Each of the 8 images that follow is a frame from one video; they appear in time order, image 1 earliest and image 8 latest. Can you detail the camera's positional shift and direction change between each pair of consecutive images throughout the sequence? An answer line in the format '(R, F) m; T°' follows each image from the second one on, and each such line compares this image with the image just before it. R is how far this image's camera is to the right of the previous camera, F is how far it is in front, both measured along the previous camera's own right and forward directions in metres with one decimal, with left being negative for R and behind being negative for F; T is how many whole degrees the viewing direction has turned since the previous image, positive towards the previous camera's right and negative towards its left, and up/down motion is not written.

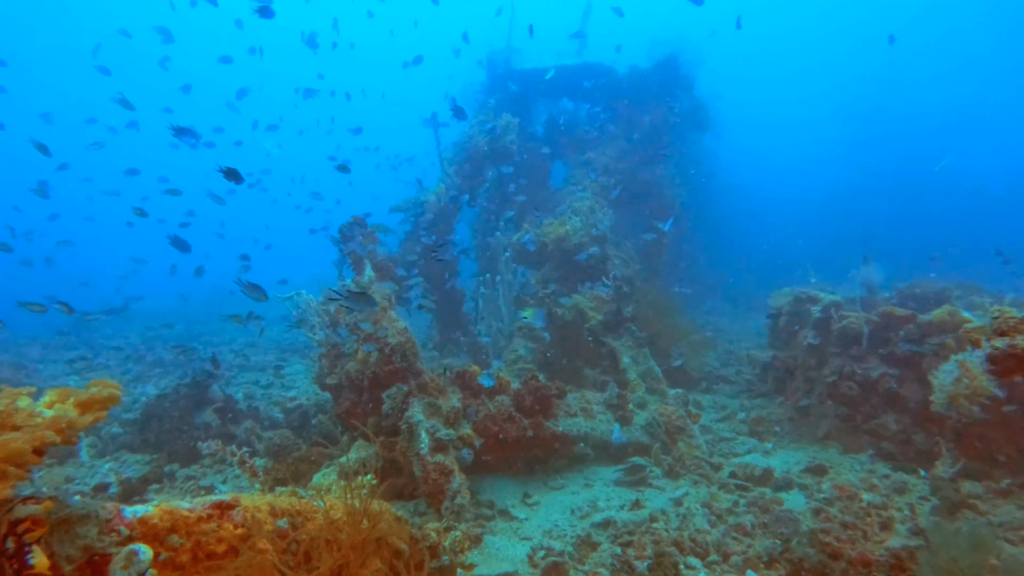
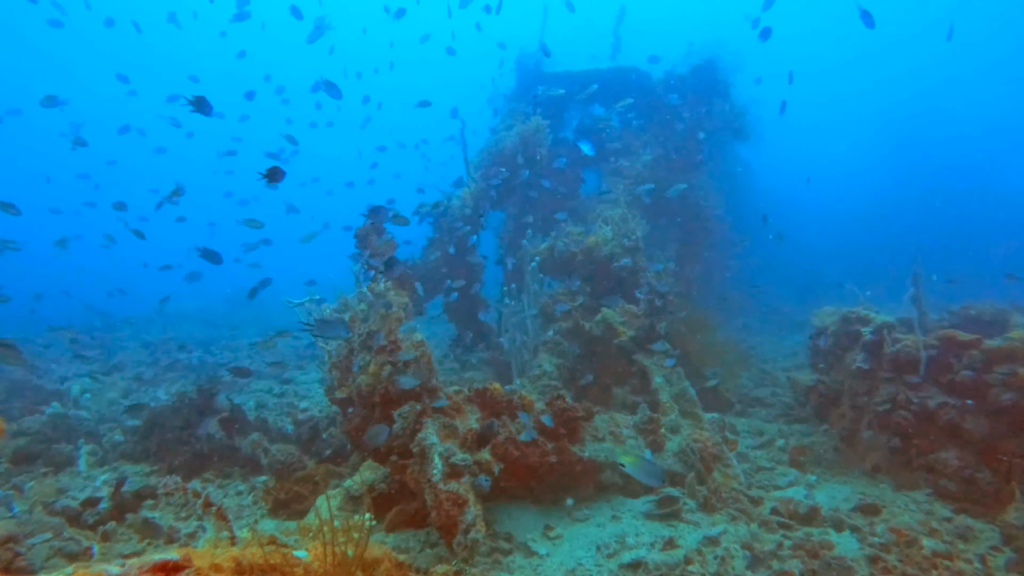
(0.0, +0.5) m; -2°
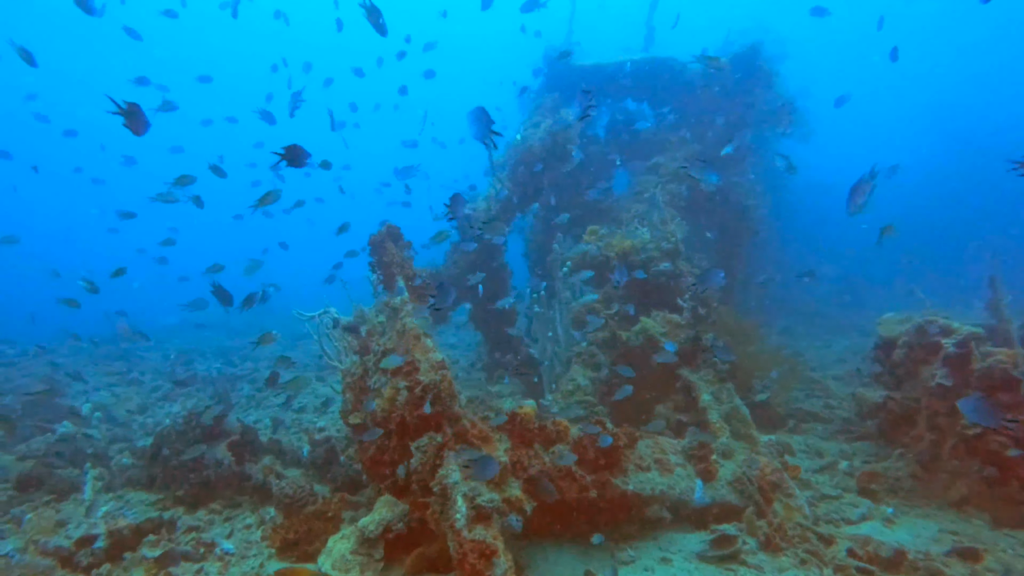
(0.0, +0.7) m; -2°
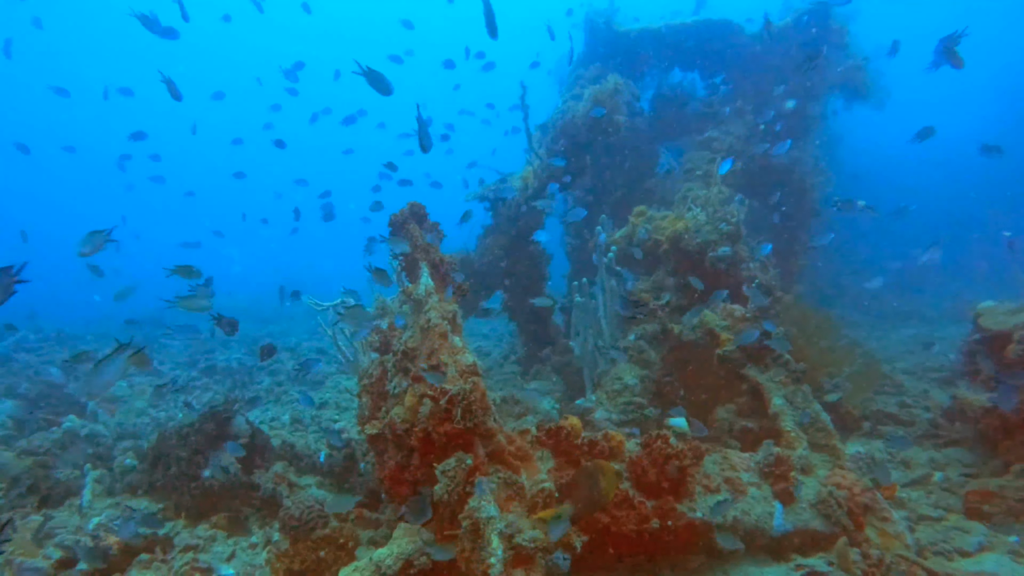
(-0.1, +0.9) m; -3°
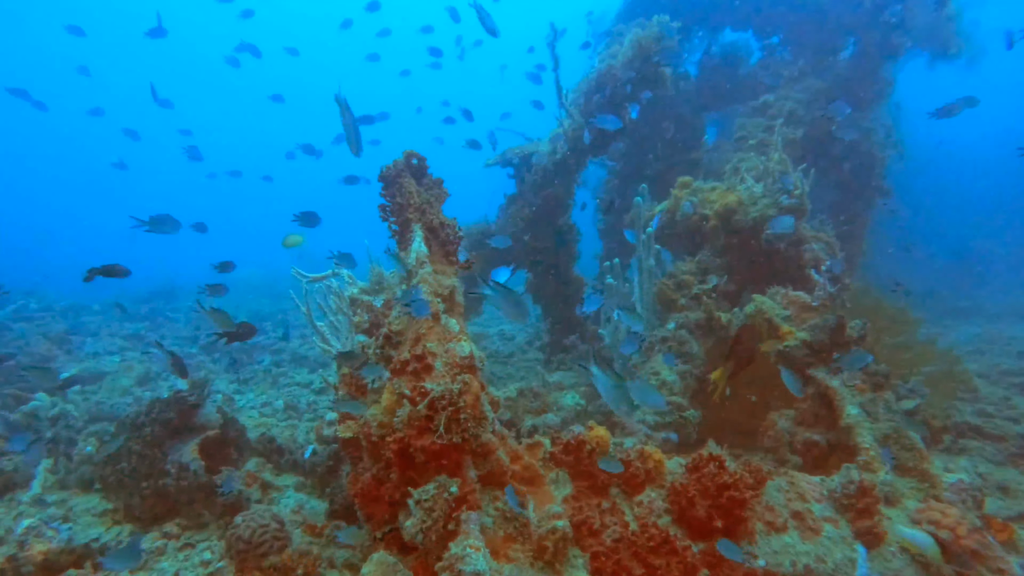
(+0.1, +1.1) m; -3°
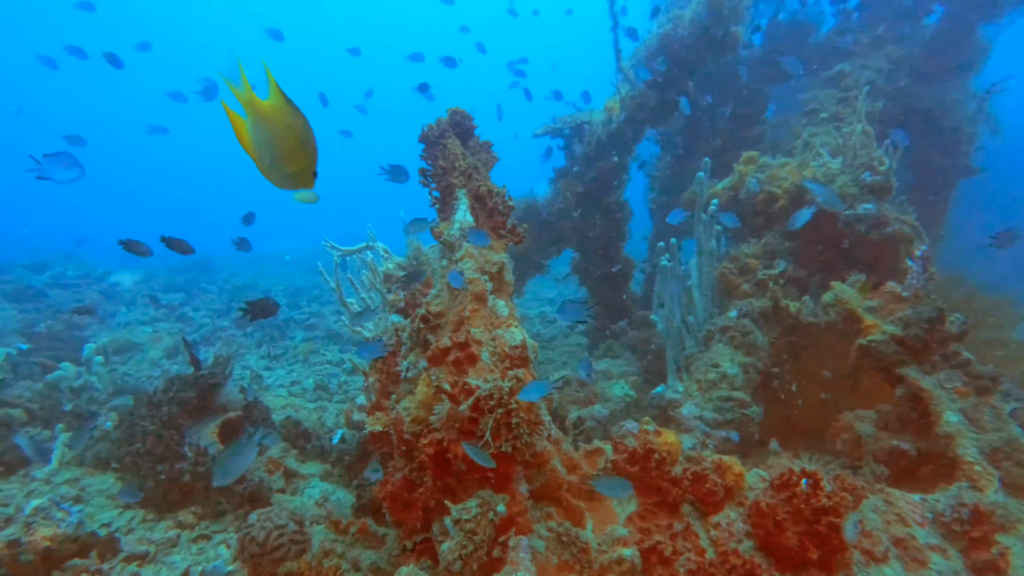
(-0.1, +0.5) m; -3°
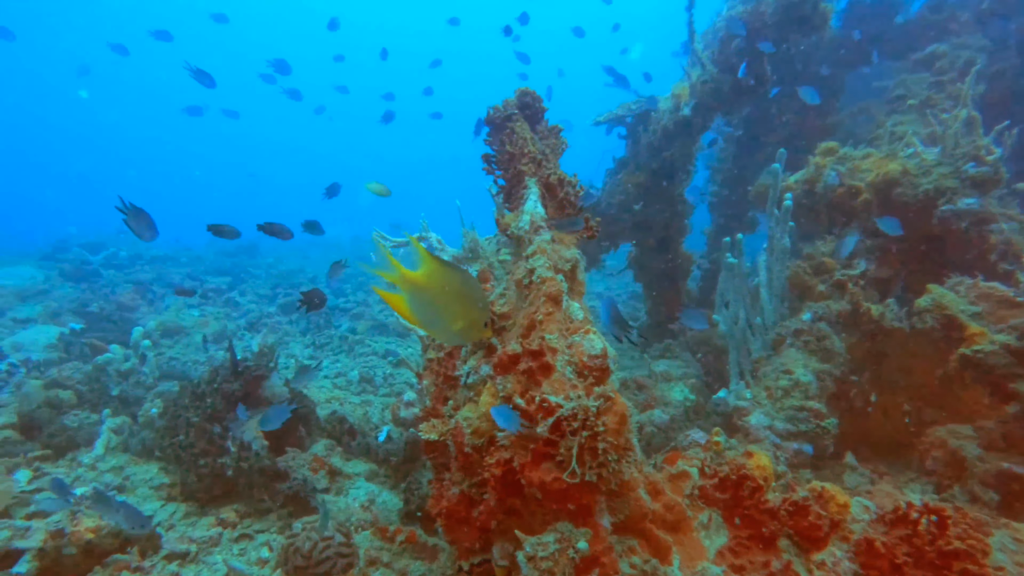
(-0.1, +0.3) m; -3°
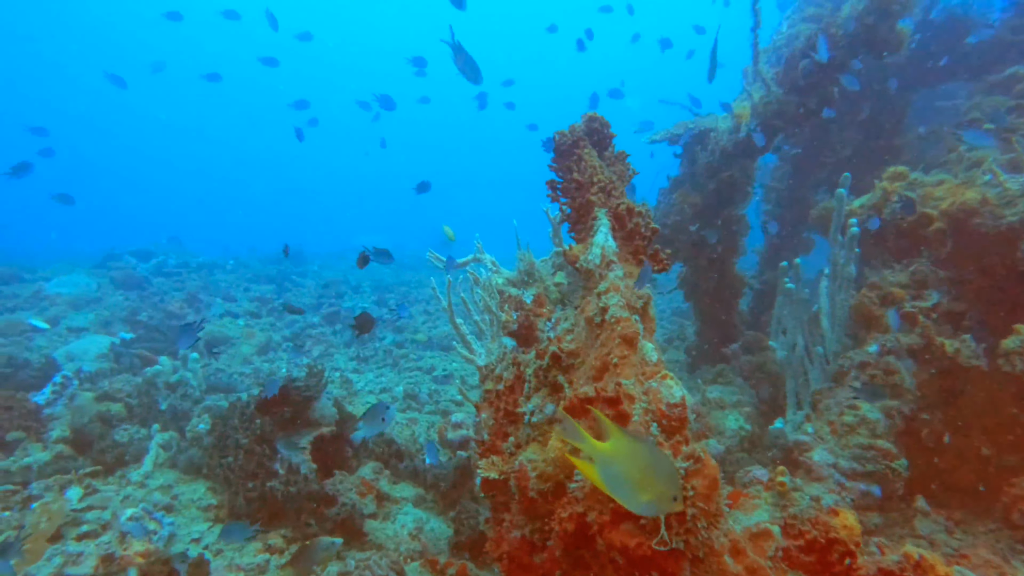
(-0.1, +0.1) m; -3°
